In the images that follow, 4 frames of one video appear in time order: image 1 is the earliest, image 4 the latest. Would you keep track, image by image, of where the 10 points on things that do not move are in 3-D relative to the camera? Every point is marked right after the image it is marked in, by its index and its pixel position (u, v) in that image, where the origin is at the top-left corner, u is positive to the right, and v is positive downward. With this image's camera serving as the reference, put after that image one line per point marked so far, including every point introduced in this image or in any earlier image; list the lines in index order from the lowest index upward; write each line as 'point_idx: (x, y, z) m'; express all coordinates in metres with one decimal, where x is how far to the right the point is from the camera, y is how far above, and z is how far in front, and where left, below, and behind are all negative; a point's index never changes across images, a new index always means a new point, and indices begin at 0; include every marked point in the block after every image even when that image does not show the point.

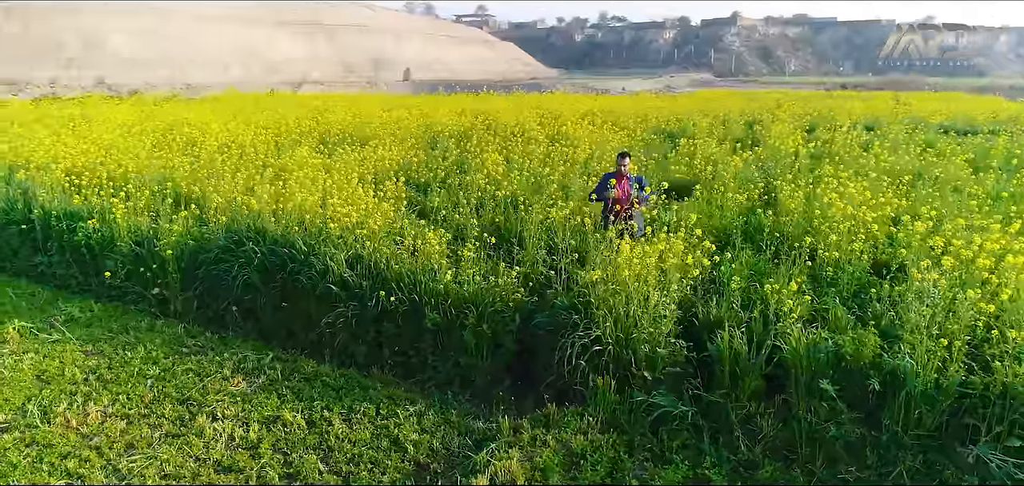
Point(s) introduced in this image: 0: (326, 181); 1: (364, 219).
0: (-1.6, +0.5, +6.4) m
1: (-1.0, +0.2, +5.2) m
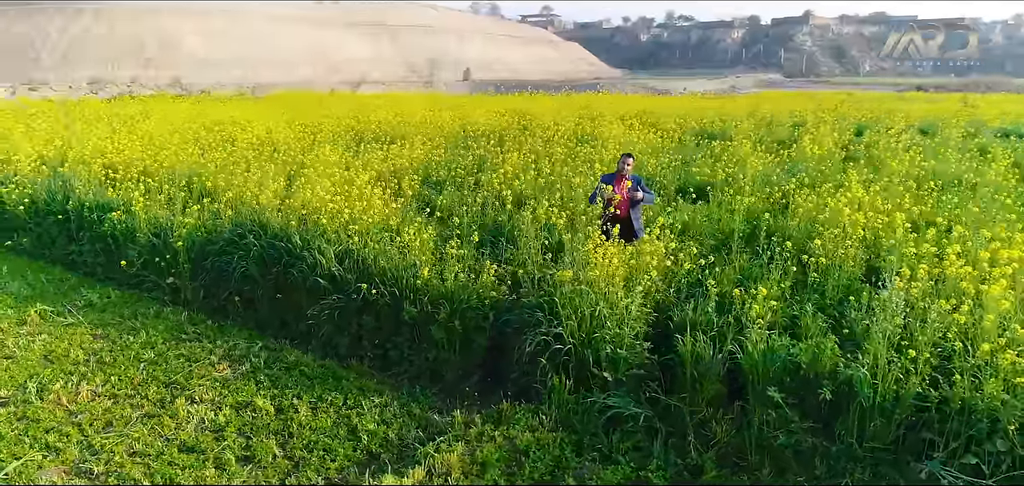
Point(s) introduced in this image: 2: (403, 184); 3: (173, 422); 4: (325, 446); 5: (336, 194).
0: (-1.5, +0.6, +6.6) m
1: (-1.1, +0.2, +5.4) m
2: (-0.9, +0.4, +6.4) m
3: (-1.8, -0.9, +3.7) m
4: (-0.9, -1.0, +3.5) m
5: (-1.5, +0.4, +6.0) m
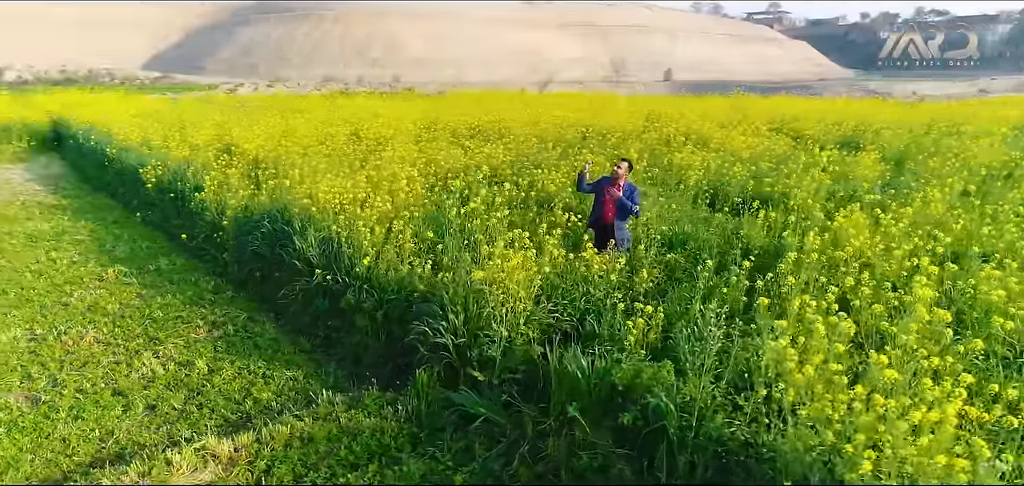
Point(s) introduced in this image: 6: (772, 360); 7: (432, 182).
0: (-1.2, +0.7, +7.1) m
1: (-1.2, +0.3, +5.8) m
2: (-0.6, +0.5, +6.7) m
3: (-2.4, -0.8, +4.4) m
4: (-1.6, -0.9, +3.9) m
5: (-1.3, +0.5, +6.5) m
6: (+1.1, -0.5, +3.0) m
7: (-0.9, +0.6, +7.3) m
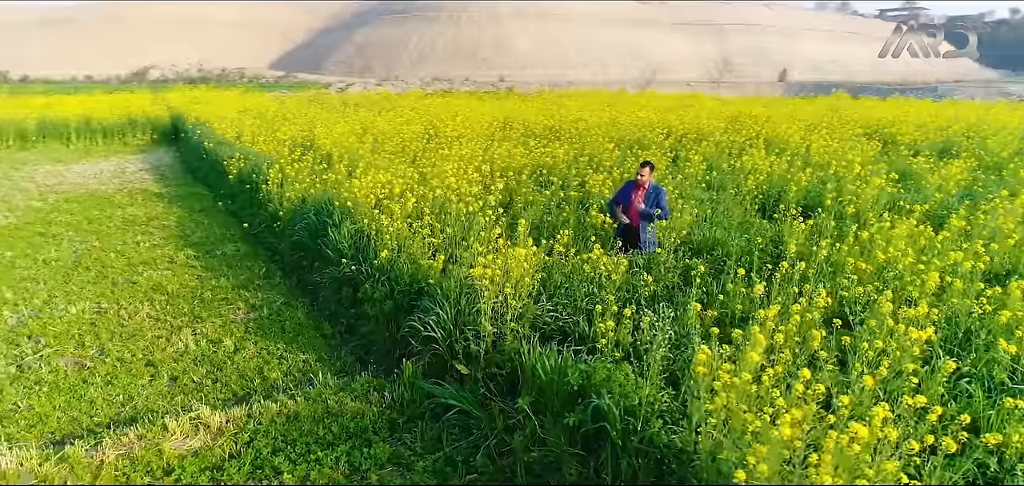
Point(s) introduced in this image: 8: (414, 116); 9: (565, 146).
0: (-0.7, +0.7, +7.3) m
1: (-0.9, +0.3, +6.0) m
2: (-0.2, +0.5, +6.9) m
3: (-2.3, -0.7, +4.8) m
4: (-1.7, -0.8, +4.2) m
5: (-1.0, +0.6, +6.7) m
6: (+0.9, -0.5, +2.9) m
7: (-0.4, +0.7, +7.5) m
8: (-1.6, +2.0, +11.3) m
9: (+0.6, +1.3, +9.5) m
